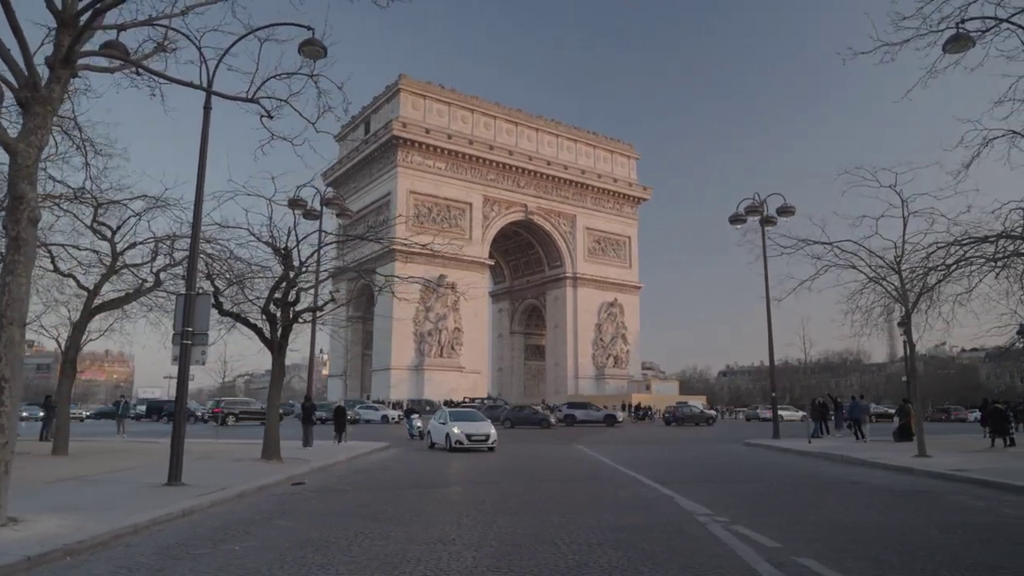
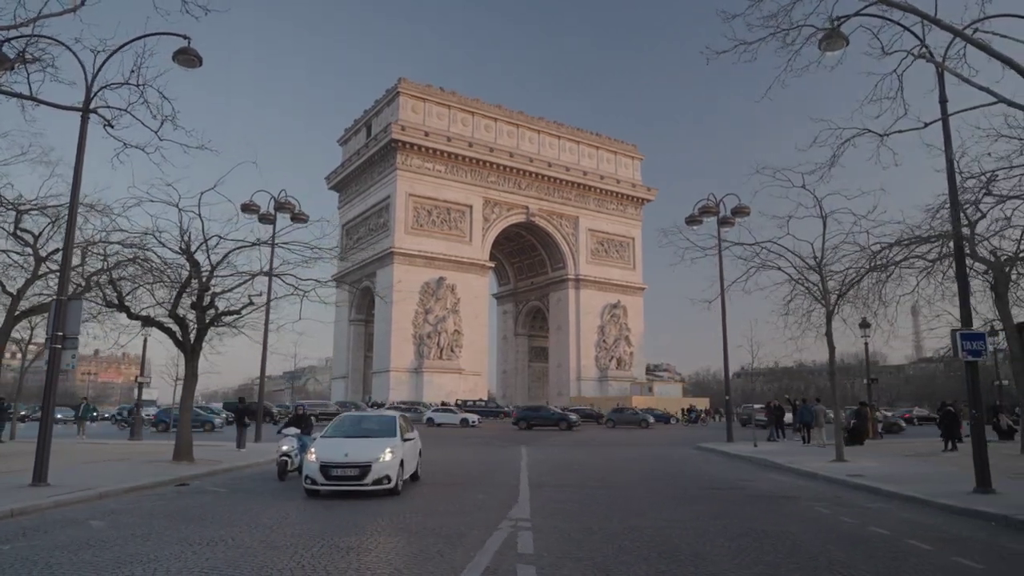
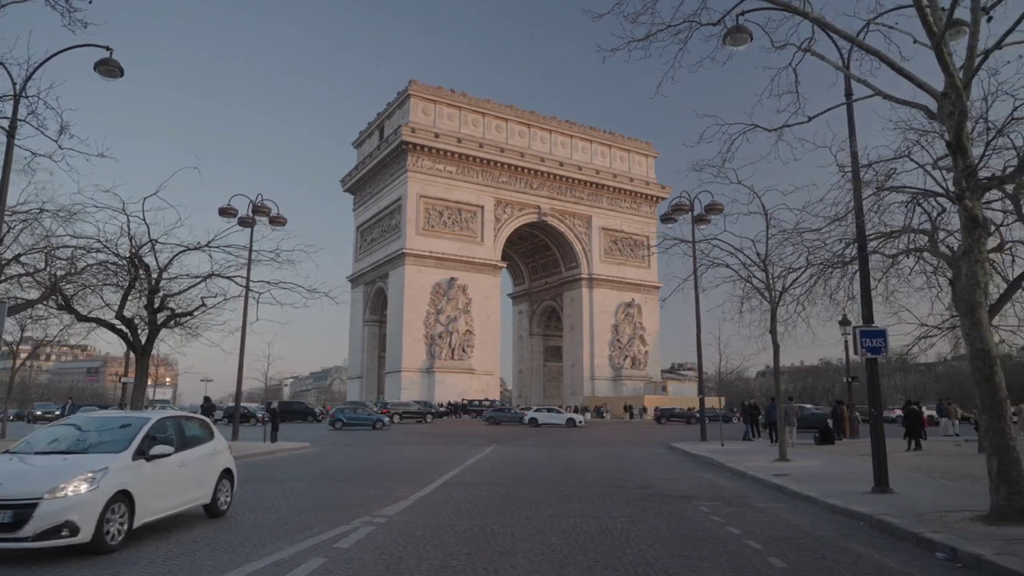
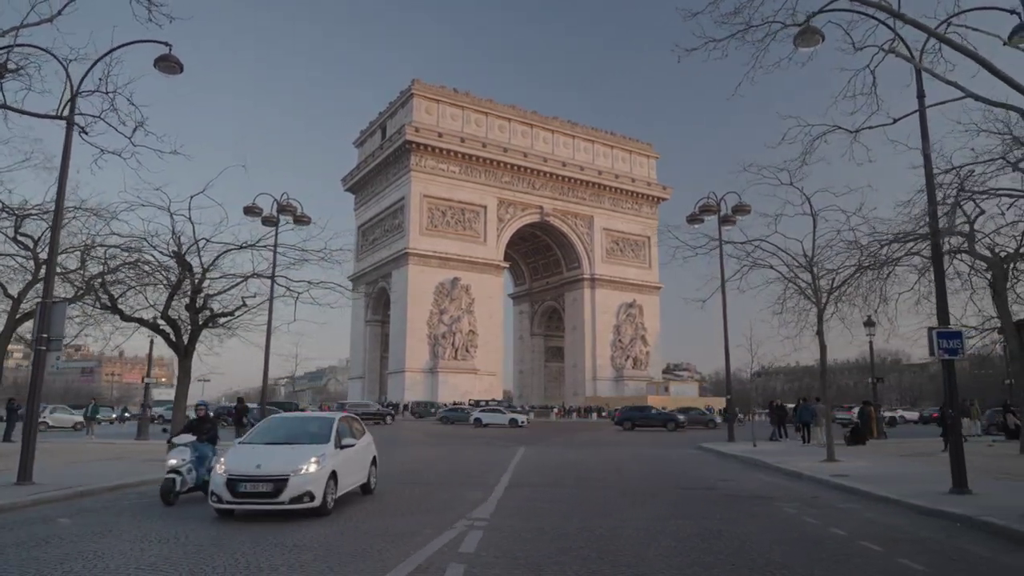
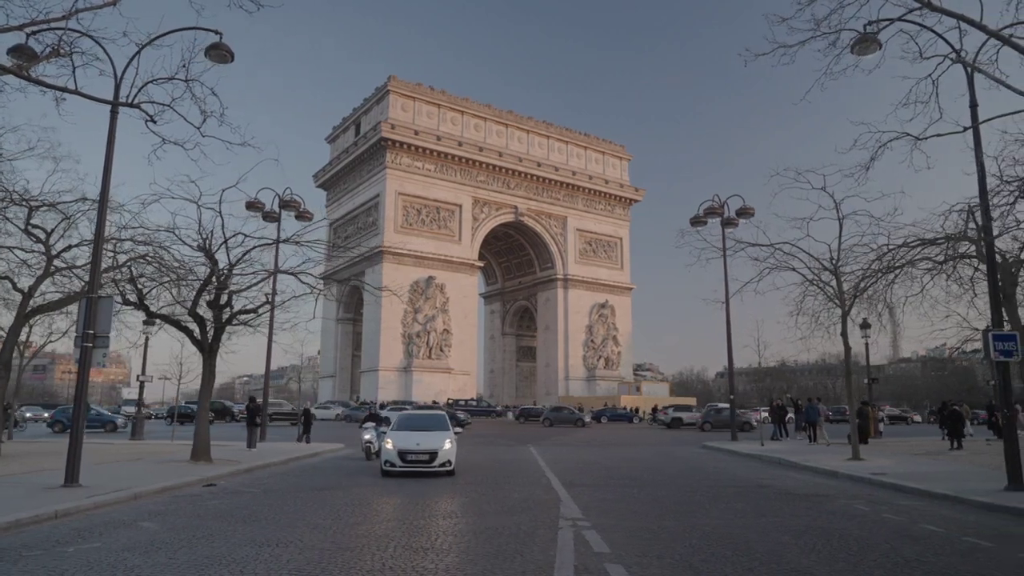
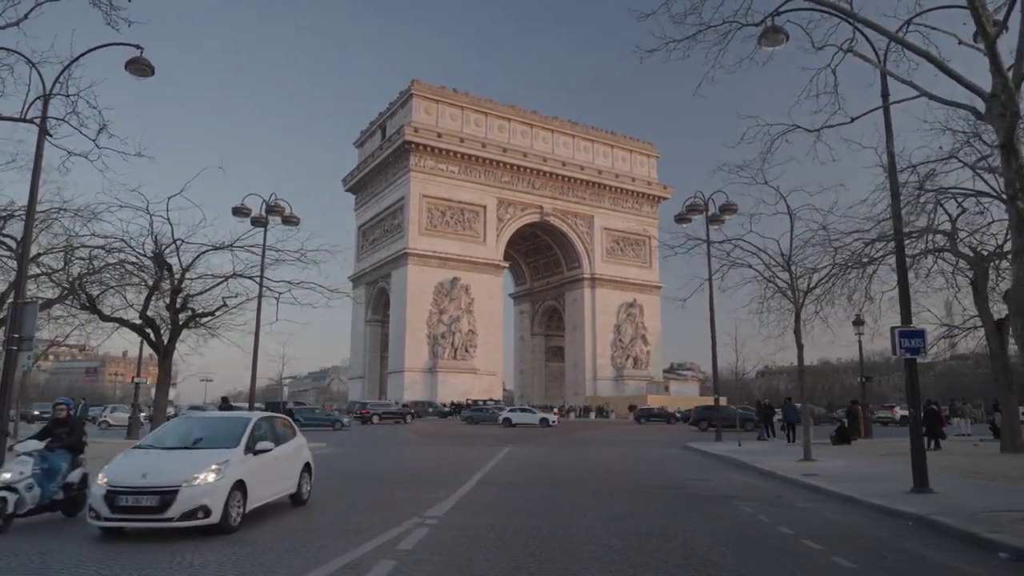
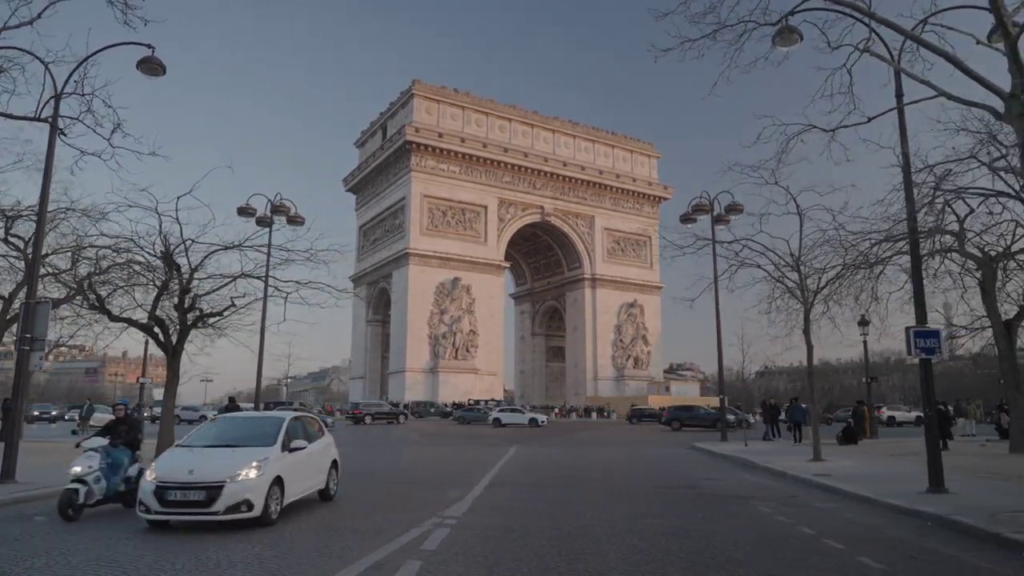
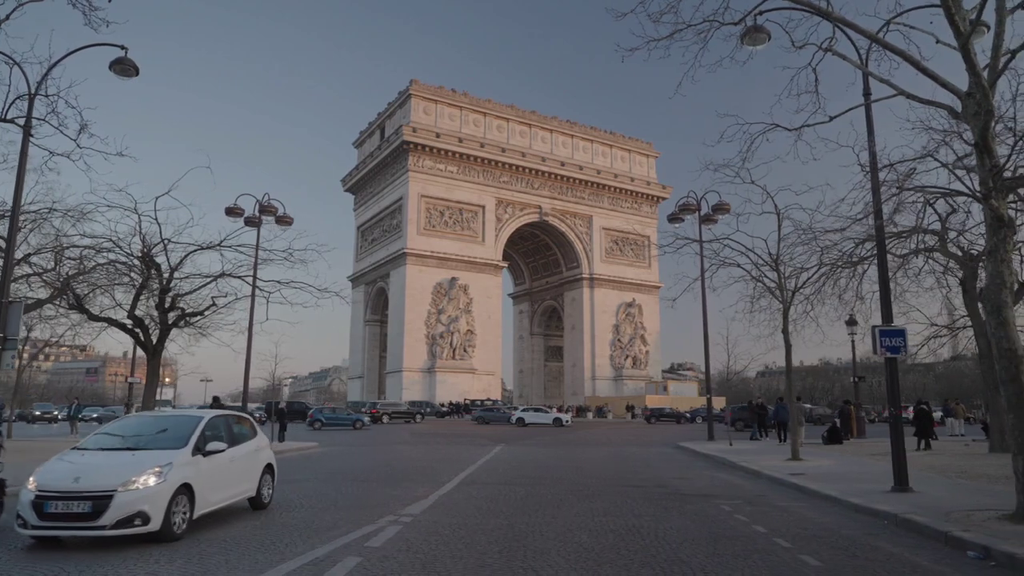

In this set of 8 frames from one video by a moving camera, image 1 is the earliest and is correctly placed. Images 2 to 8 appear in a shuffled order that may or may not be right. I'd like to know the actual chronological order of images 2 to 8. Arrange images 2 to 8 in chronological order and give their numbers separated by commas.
5, 2, 4, 7, 6, 8, 3
